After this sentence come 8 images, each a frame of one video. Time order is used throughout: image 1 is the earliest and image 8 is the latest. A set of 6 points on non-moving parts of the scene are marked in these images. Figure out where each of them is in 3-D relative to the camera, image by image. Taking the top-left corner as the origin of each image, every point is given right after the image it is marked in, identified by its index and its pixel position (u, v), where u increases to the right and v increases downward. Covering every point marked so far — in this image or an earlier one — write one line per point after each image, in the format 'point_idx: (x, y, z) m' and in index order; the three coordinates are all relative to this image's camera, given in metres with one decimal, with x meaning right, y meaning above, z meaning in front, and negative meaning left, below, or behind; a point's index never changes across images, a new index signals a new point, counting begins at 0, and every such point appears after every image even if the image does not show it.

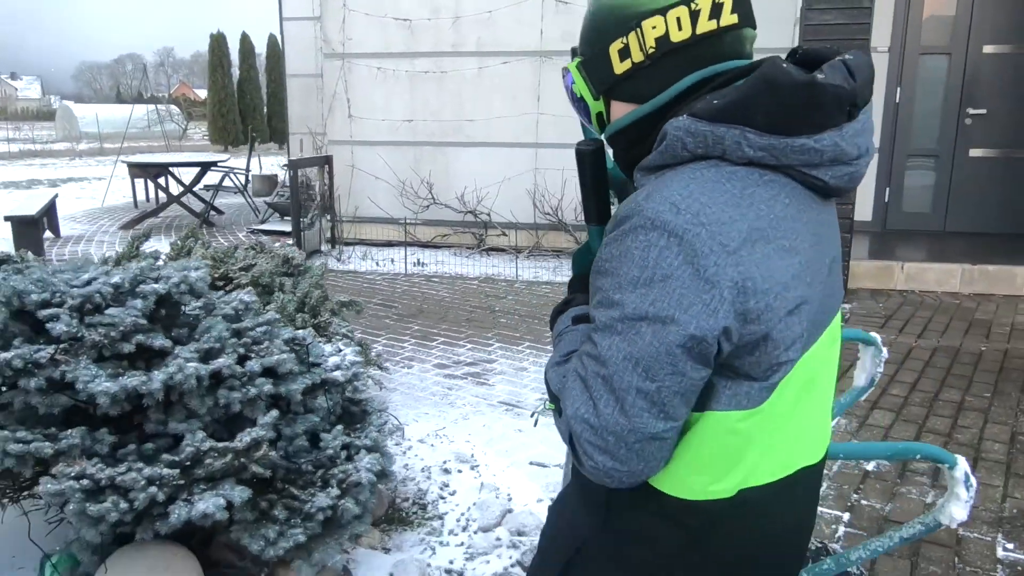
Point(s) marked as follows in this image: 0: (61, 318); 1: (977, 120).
0: (-1.4, -0.1, +2.4) m
1: (+4.6, +1.7, +7.8) m
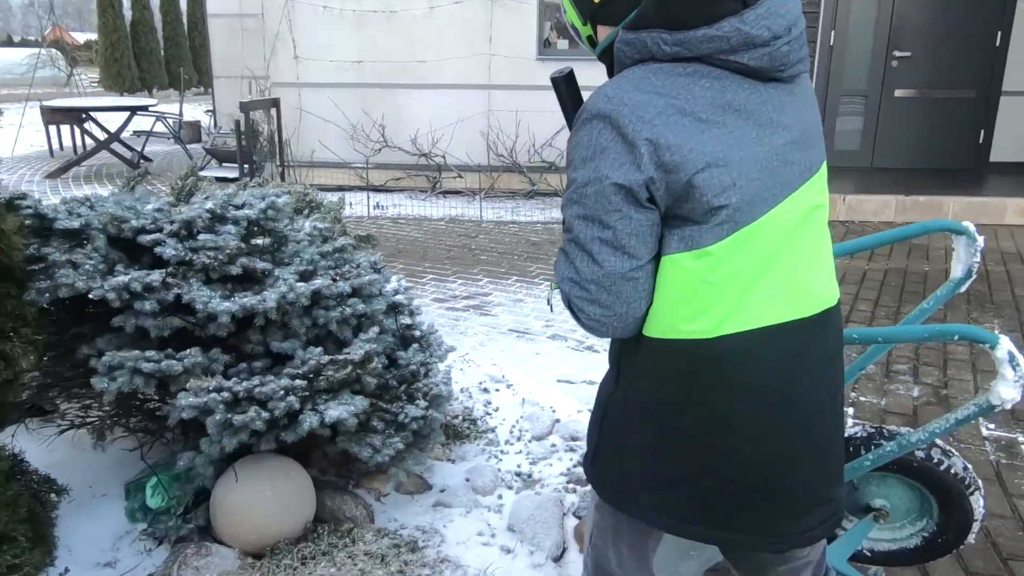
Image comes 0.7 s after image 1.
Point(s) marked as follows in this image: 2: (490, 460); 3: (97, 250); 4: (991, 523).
0: (-1.1, +0.1, +2.4) m
1: (+4.2, +2.5, +8.4) m
2: (-0.1, -0.7, +3.1) m
3: (-1.3, +0.1, +2.4) m
4: (+1.7, -0.8, +2.8) m
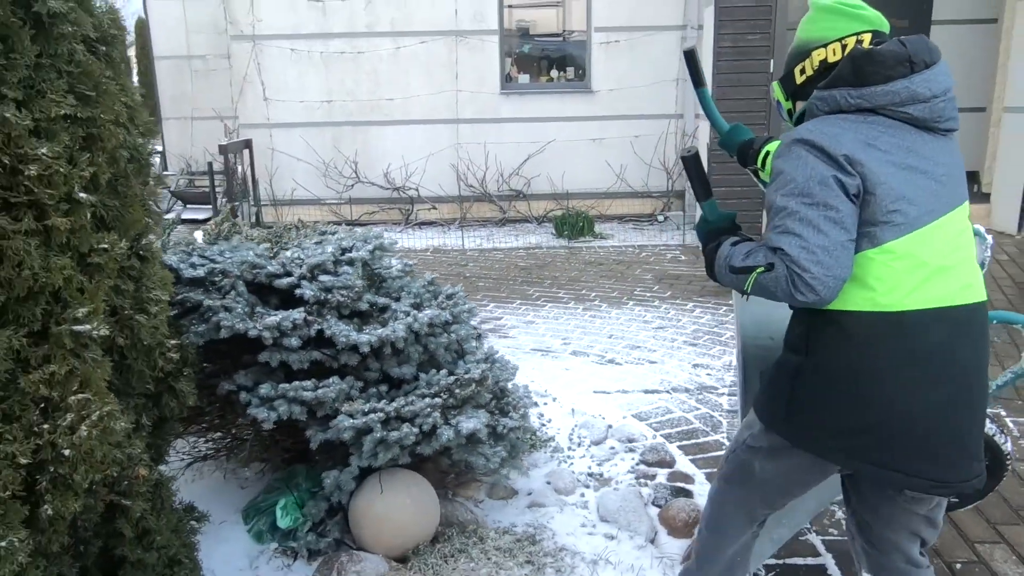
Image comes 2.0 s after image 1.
0: (-0.7, 0.0, +2.7) m
1: (+3.8, +2.4, +9.2) m
2: (+0.2, -0.8, +3.5) m
3: (-0.9, 0.0, +2.7) m
4: (+2.1, -0.8, +3.3) m
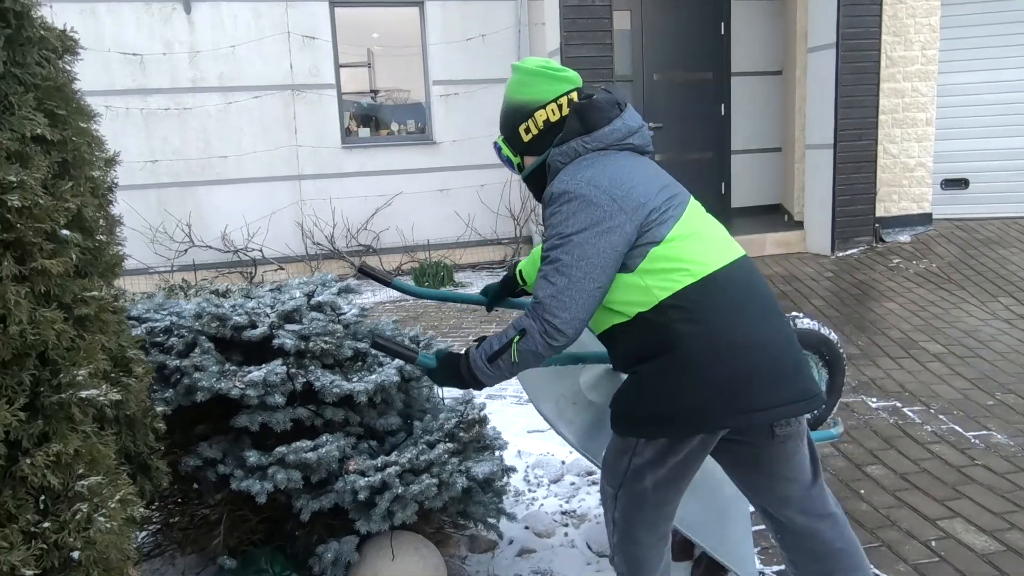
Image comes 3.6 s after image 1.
0: (-0.7, -0.1, +2.4) m
1: (+1.9, +2.0, +10.0) m
2: (+0.1, -0.9, +3.3) m
3: (-0.9, -0.2, +2.3) m
4: (+1.9, -0.8, +3.6) m
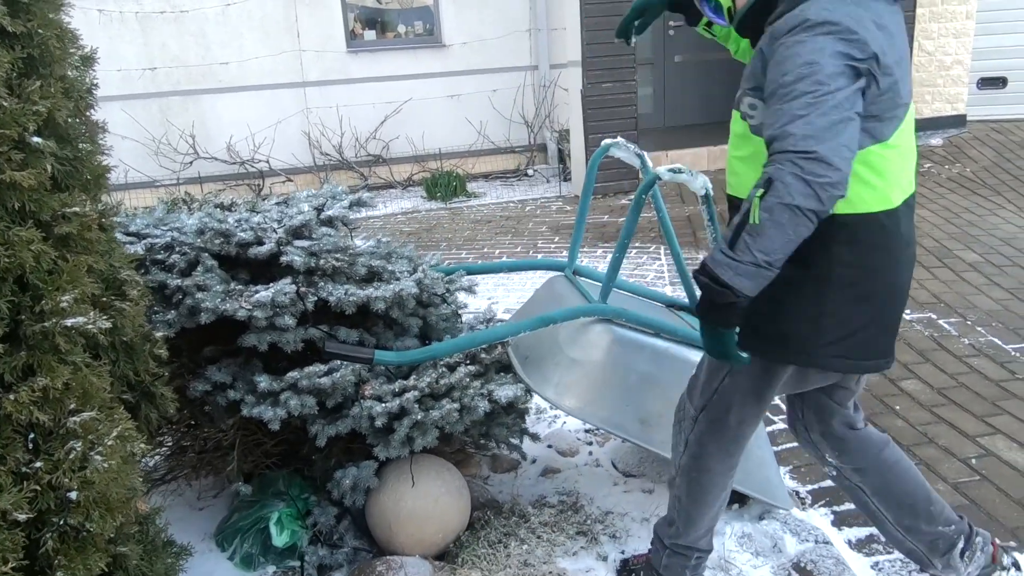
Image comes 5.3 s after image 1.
0: (-0.6, +0.1, +2.2) m
1: (+2.0, +3.1, +9.5) m
2: (+0.2, -0.6, +3.2) m
3: (-0.9, 0.0, +2.2) m
4: (+2.0, -0.4, +3.4) m
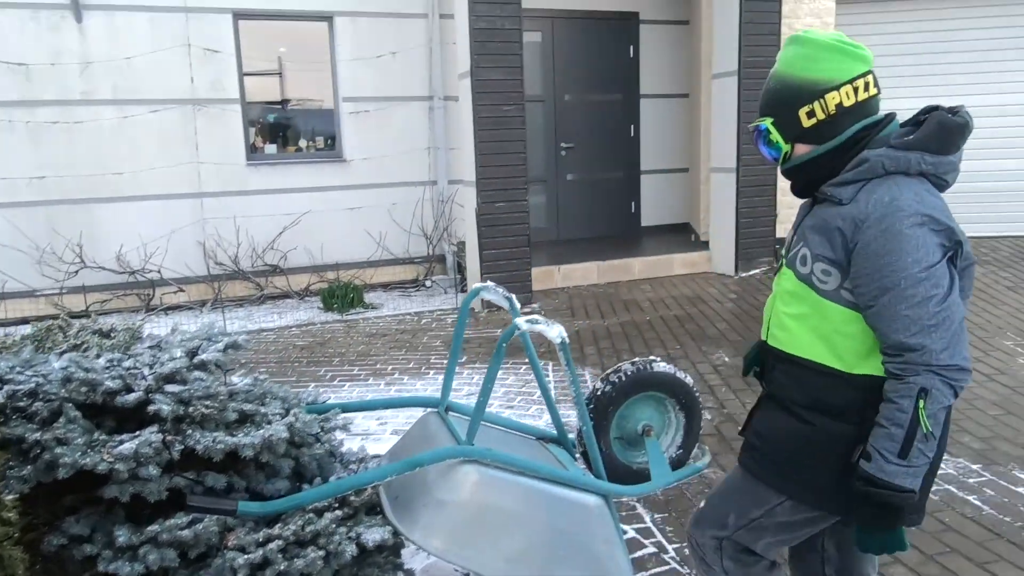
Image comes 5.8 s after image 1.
0: (-1.0, -0.3, +2.2) m
1: (+0.7, +1.8, +10.1) m
2: (-0.3, -1.1, +3.3) m
3: (-1.2, -0.4, +2.2) m
4: (+1.5, -1.0, +3.7) m
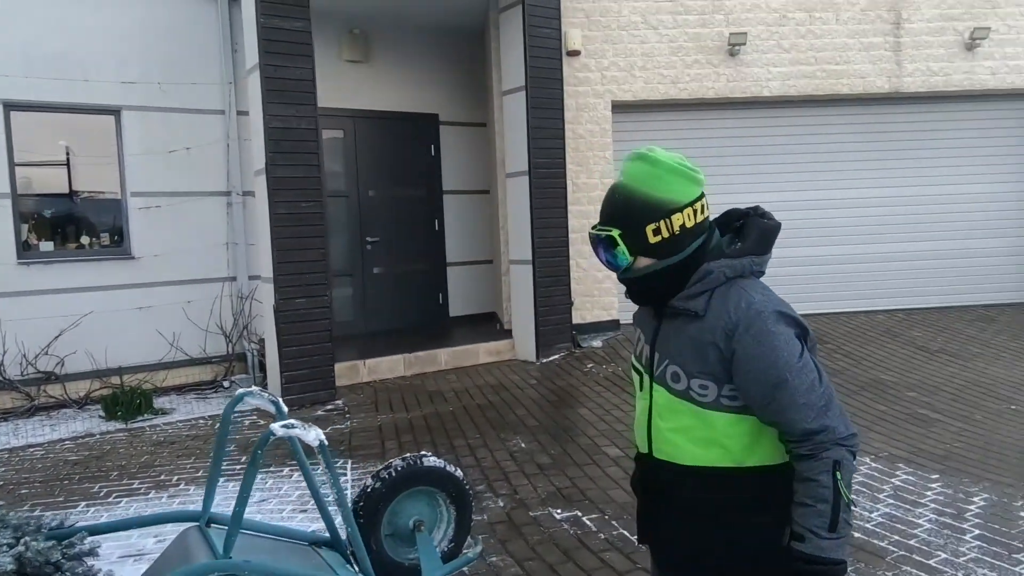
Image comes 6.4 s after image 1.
0: (-1.7, -0.7, +2.0) m
1: (-1.8, +0.6, +10.2) m
2: (-1.2, -1.6, +3.1) m
3: (-1.9, -0.7, +1.9) m
4: (+0.4, -1.4, +3.9) m
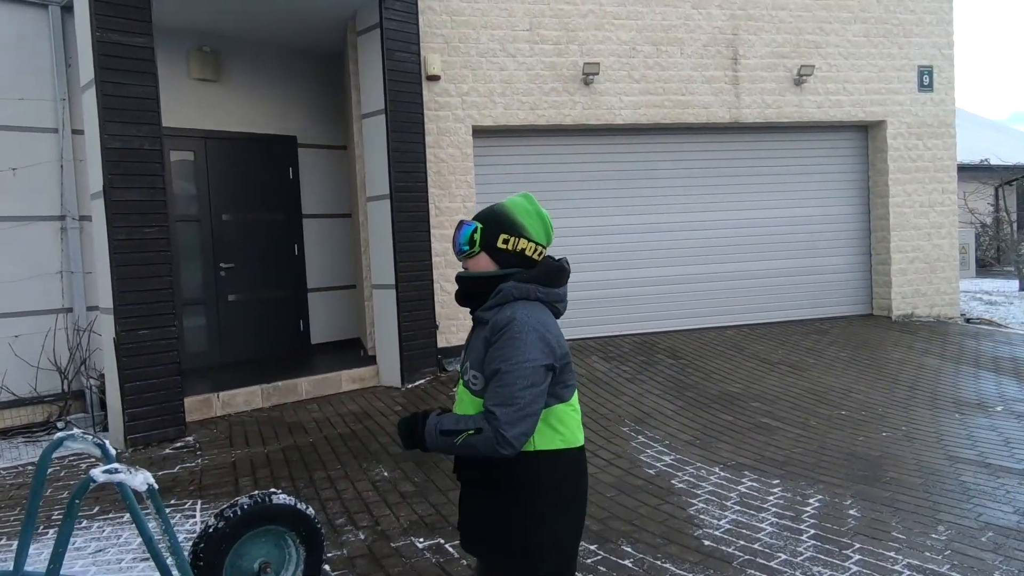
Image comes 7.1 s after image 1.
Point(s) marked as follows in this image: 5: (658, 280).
0: (-2.1, -0.8, +1.6) m
1: (-3.6, +0.2, +9.7) m
2: (-1.7, -1.7, +2.7) m
3: (-2.2, -0.8, +1.5) m
4: (-0.3, -1.6, +3.9) m
5: (+2.1, +0.1, +11.1) m
